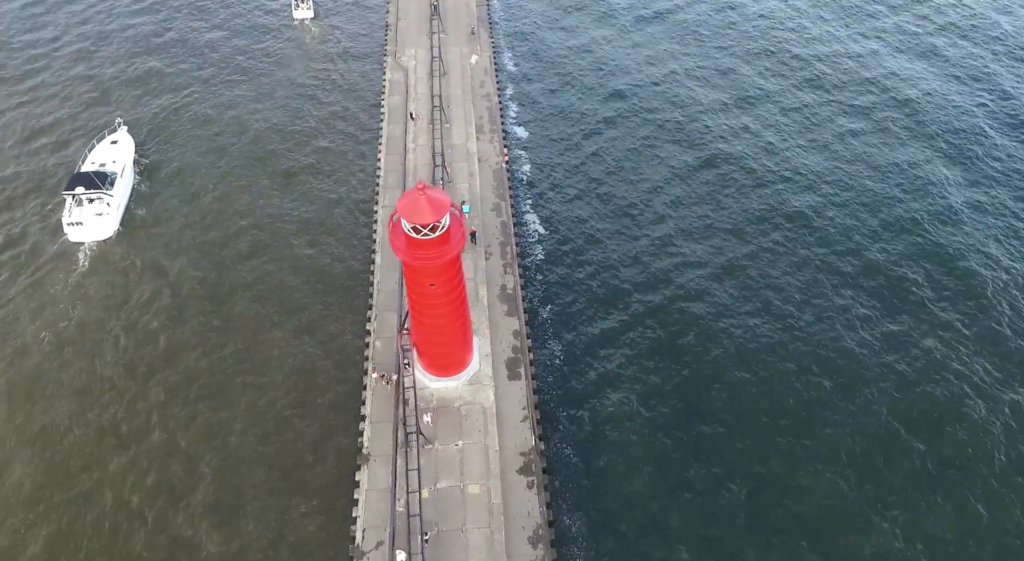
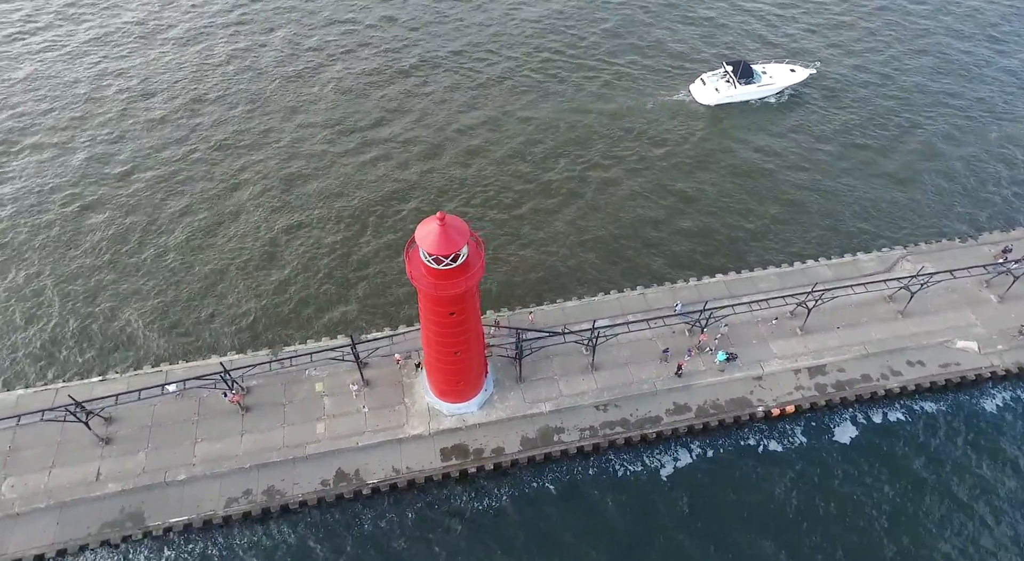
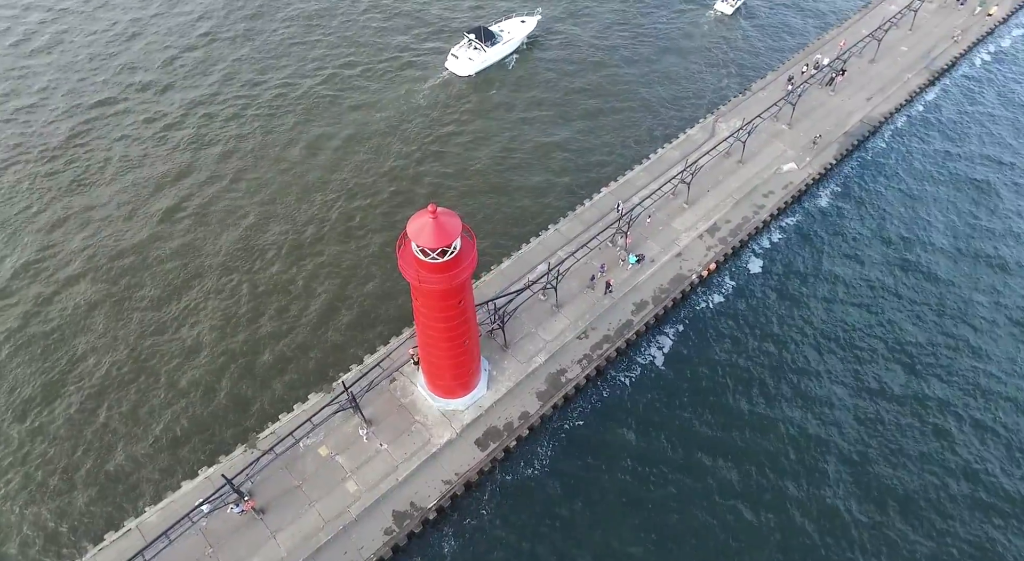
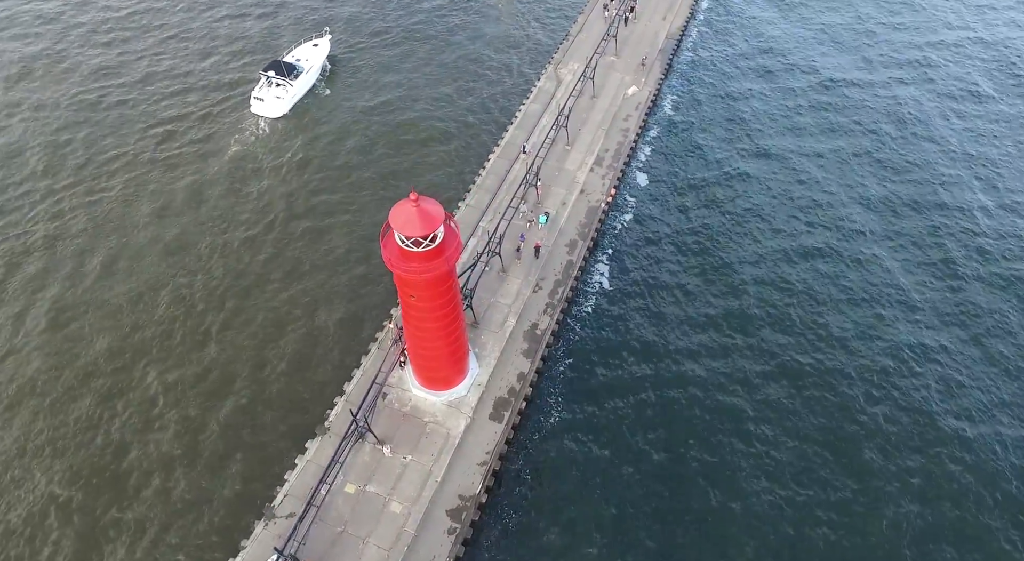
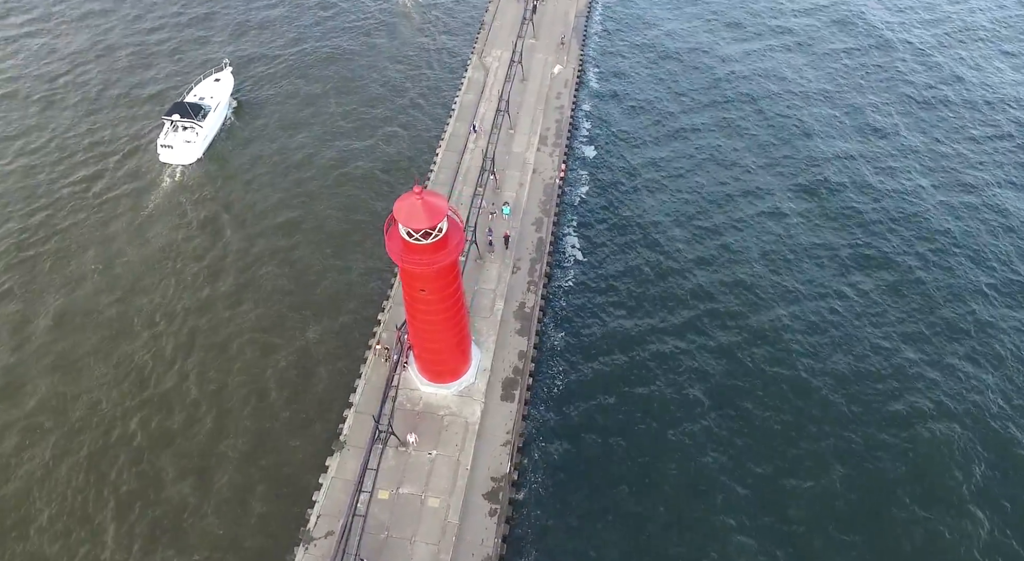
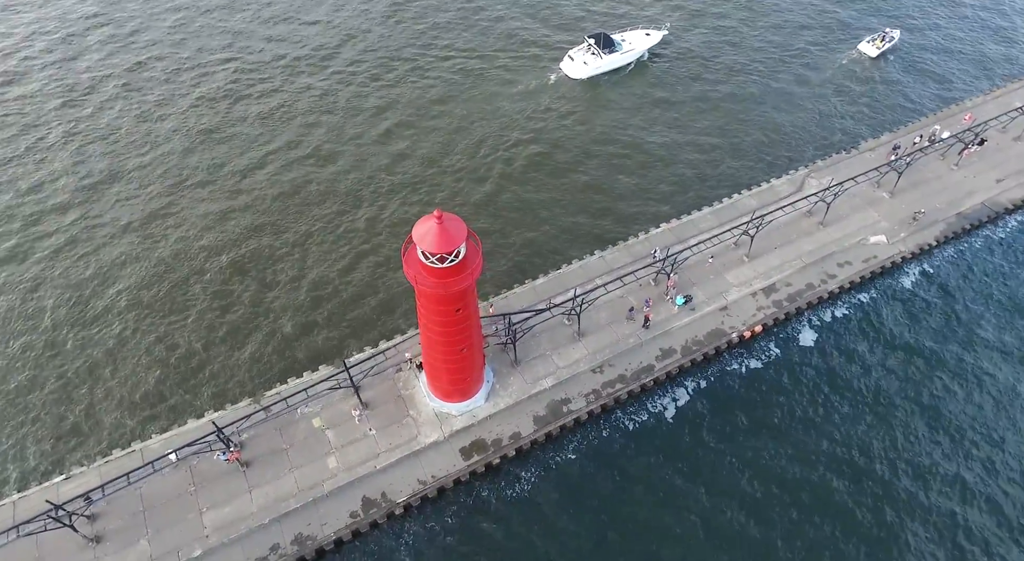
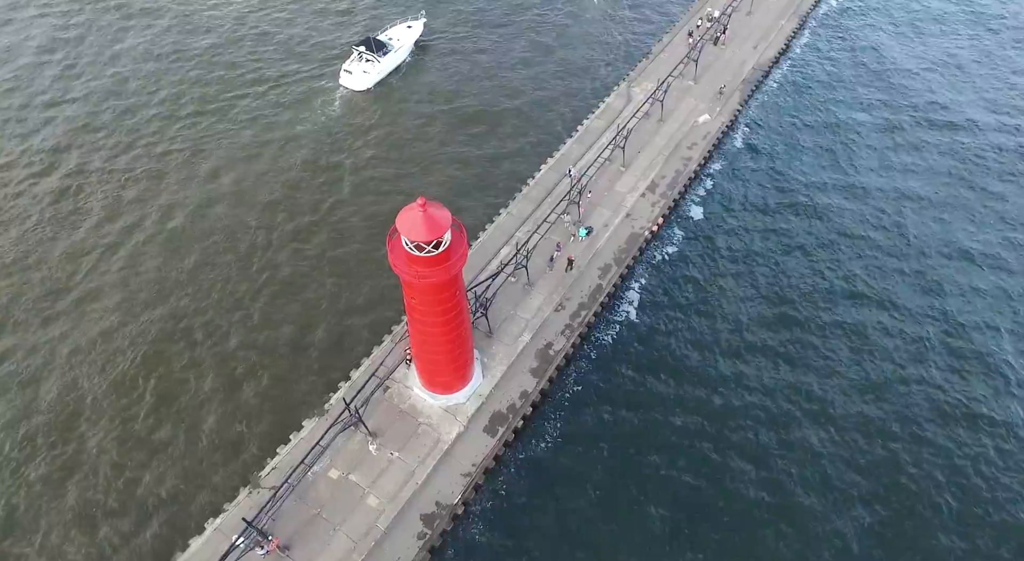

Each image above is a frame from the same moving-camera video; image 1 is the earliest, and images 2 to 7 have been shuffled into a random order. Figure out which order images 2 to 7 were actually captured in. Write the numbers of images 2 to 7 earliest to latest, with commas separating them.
5, 4, 7, 3, 6, 2
